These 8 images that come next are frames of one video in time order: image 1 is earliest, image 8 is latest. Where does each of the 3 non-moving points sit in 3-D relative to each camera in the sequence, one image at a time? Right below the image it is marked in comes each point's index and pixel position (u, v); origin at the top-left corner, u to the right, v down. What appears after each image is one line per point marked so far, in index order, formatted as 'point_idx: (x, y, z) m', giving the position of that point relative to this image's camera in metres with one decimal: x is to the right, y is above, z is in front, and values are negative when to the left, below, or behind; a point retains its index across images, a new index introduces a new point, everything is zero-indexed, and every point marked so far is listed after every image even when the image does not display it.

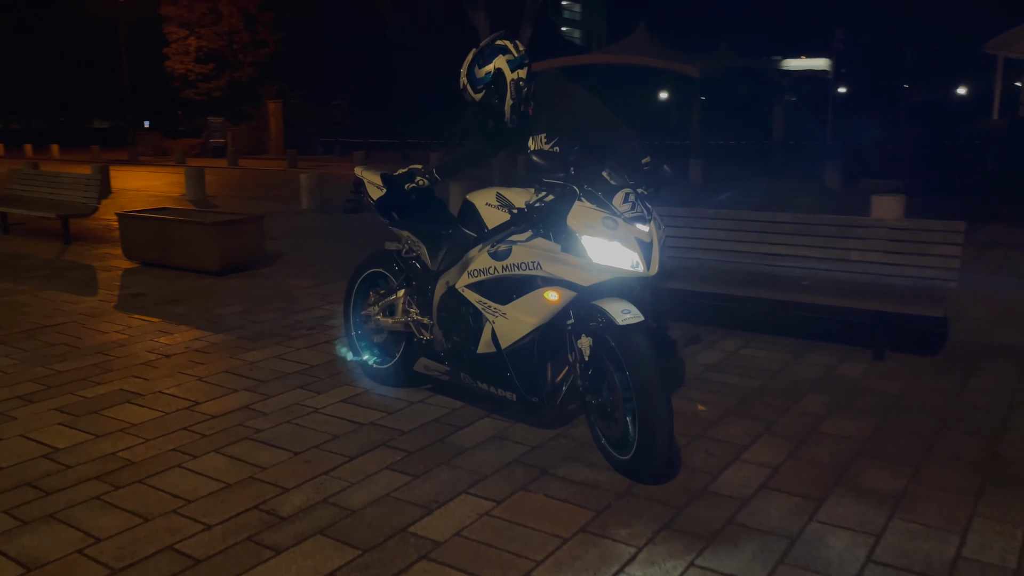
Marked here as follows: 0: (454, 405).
0: (-0.3, -0.7, +5.1) m
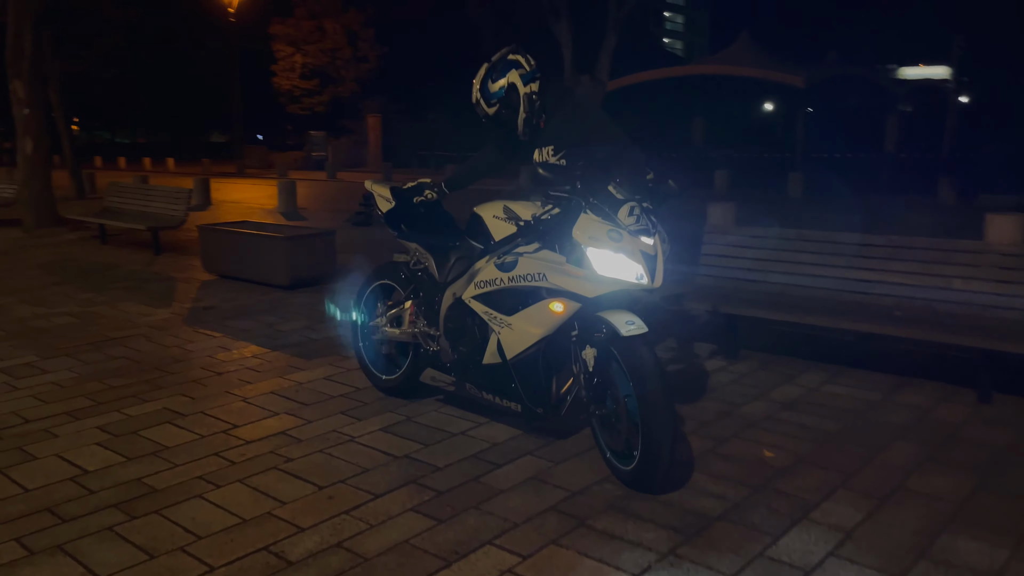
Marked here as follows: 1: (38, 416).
0: (-0.1, -0.8, +4.7) m
1: (-2.9, -0.8, +5.3) m
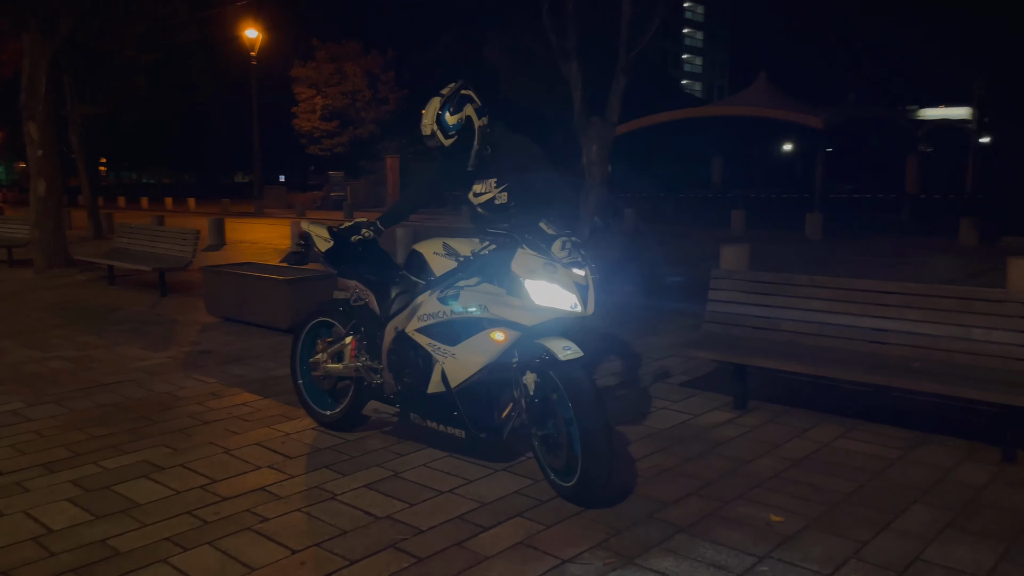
0: (-0.1, -1.1, +4.4) m
1: (-3.0, -1.1, +5.1) m
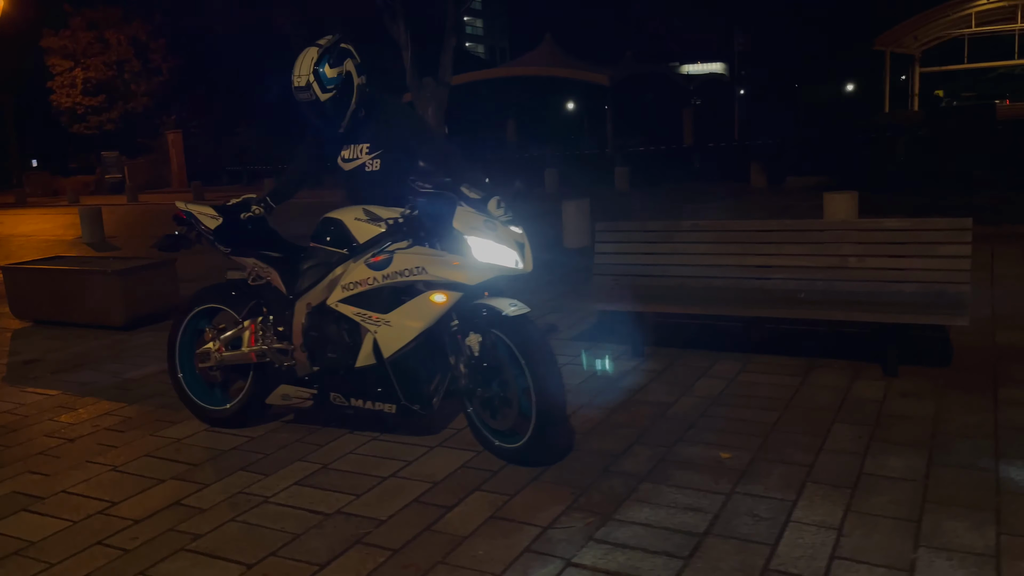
0: (-0.4, -0.9, +4.2) m
1: (-3.3, -1.2, +4.2) m
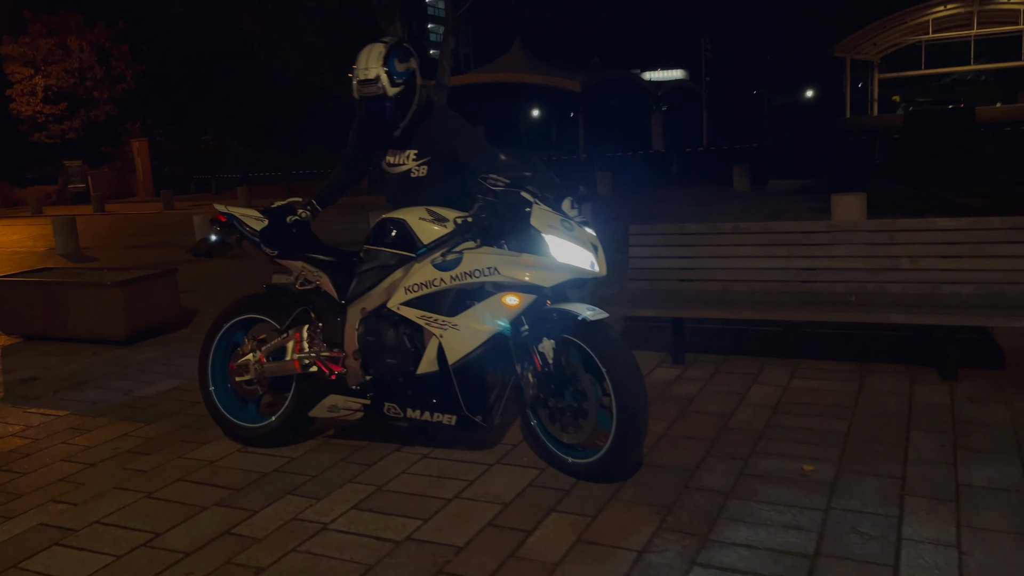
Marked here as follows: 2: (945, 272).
0: (0.0, -1.0, +4.0) m
1: (-2.9, -1.2, +3.8) m
2: (+2.7, +0.1, +5.3) m
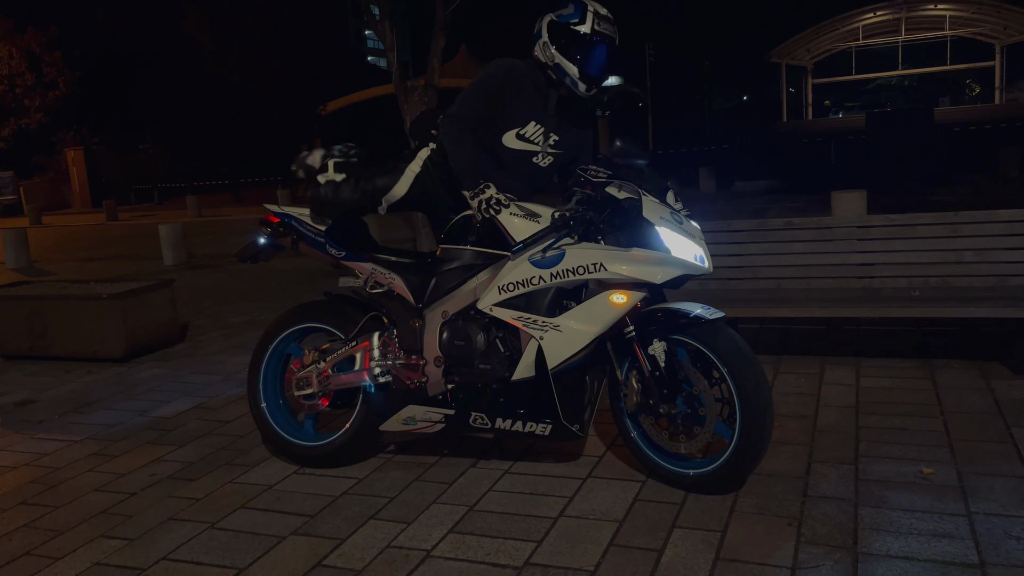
0: (+0.4, -1.0, +3.7) m
1: (-2.4, -1.3, +3.3) m
2: (+3.0, +0.1, +5.2) m
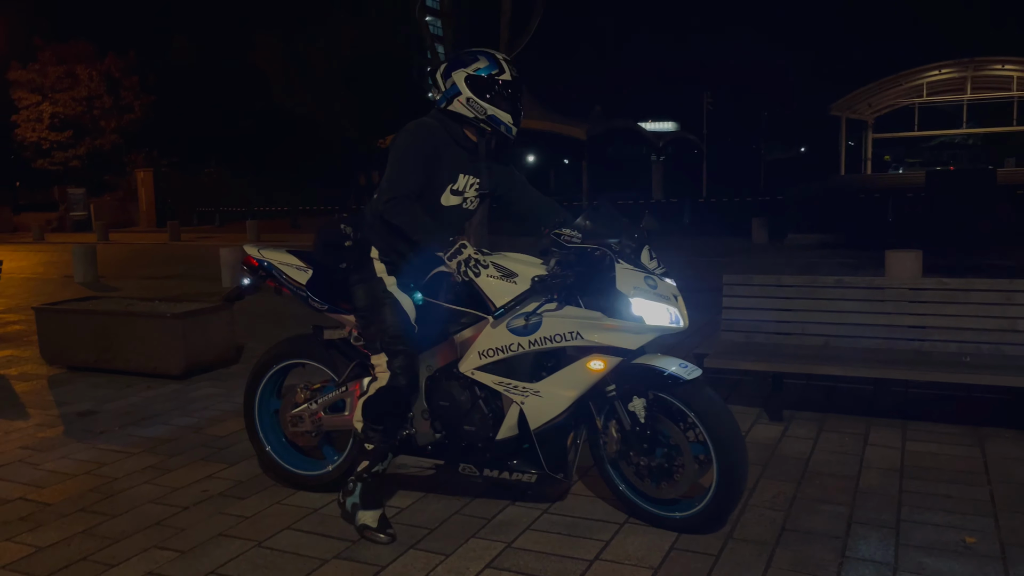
0: (+0.6, -1.2, +3.7) m
1: (-2.3, -1.3, +3.5) m
2: (+3.3, -0.3, +5.2) m
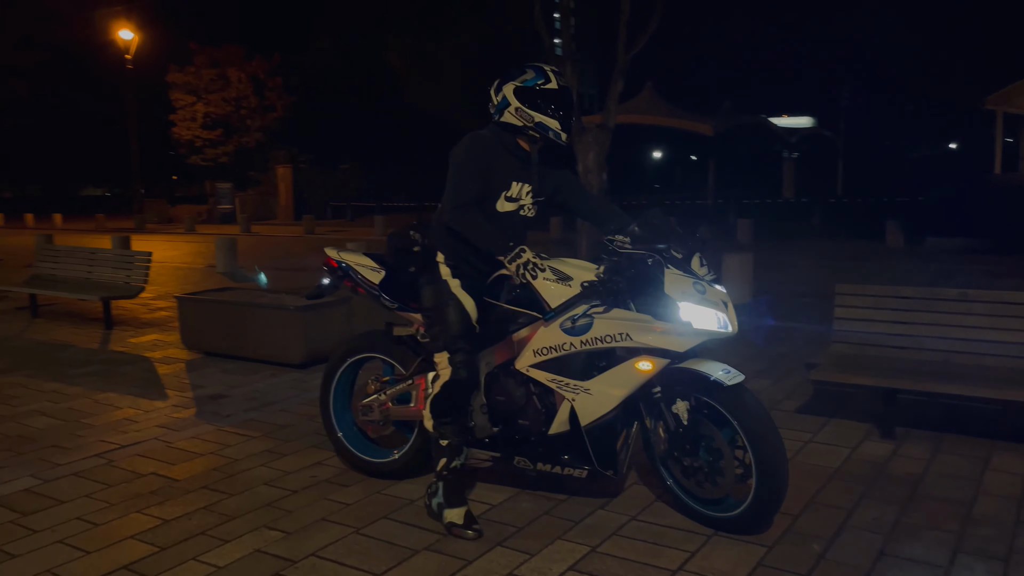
0: (+0.9, -1.2, +3.7) m
1: (-2.0, -1.3, +3.9) m
2: (+3.9, -0.4, +4.7) m
